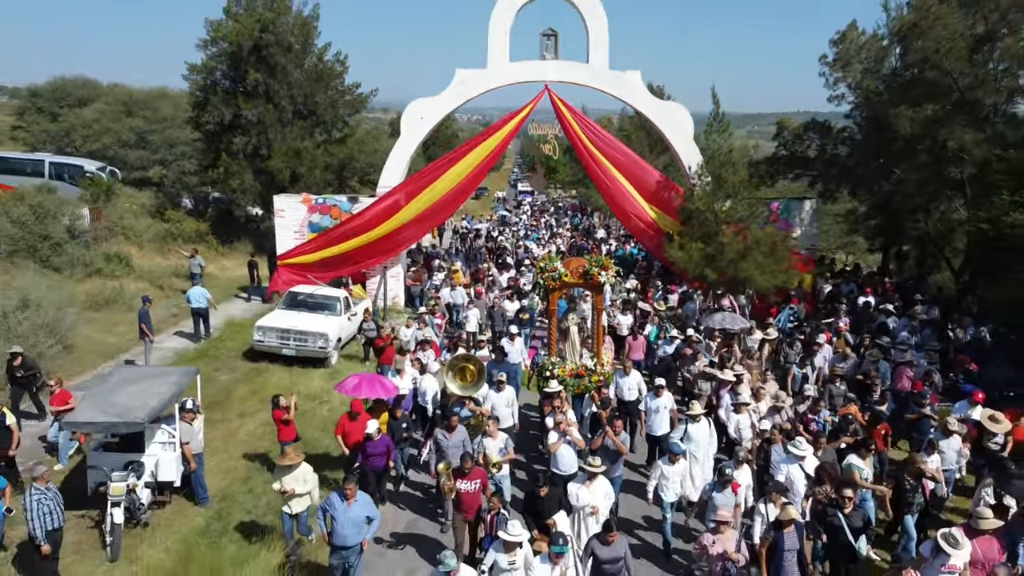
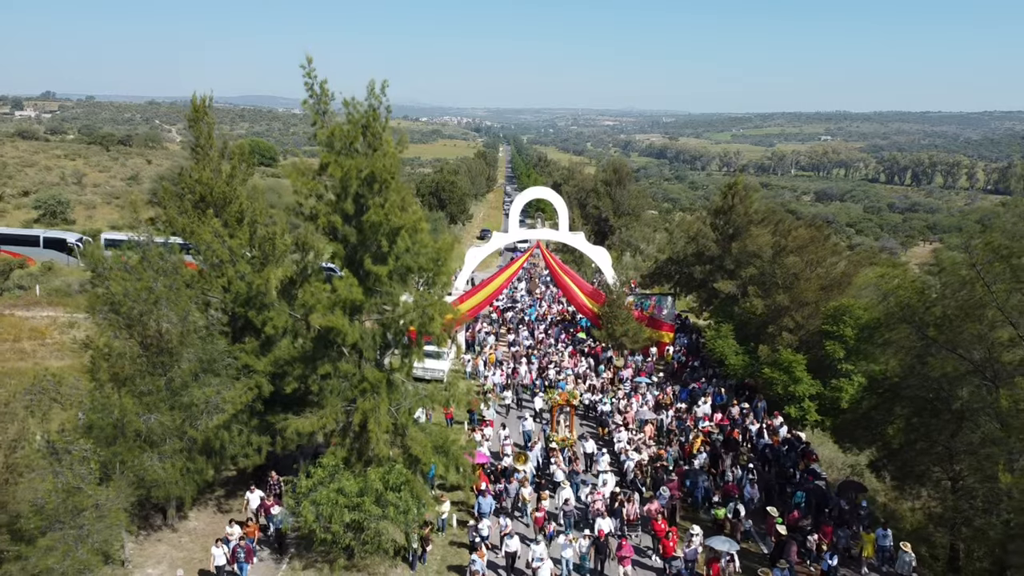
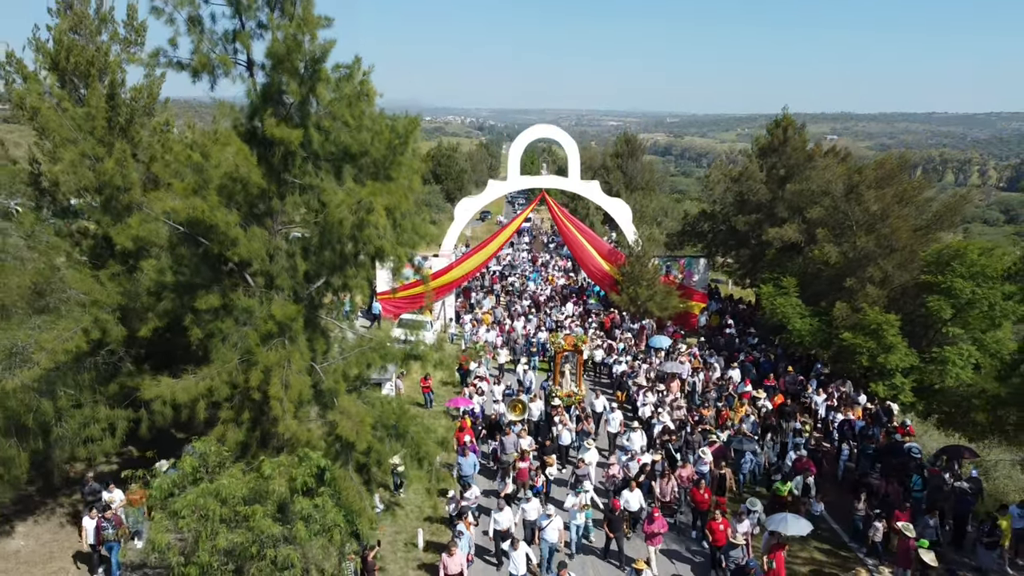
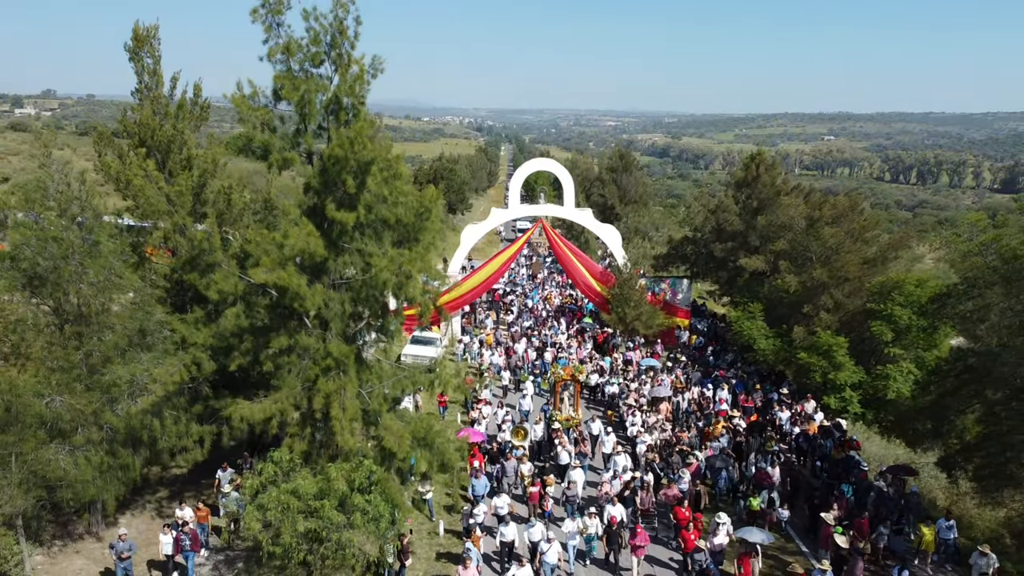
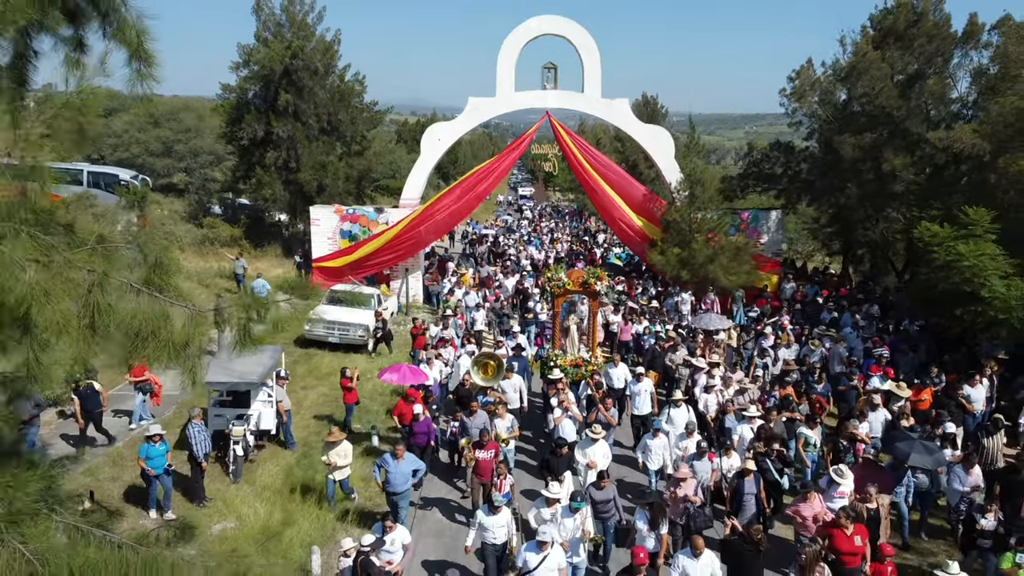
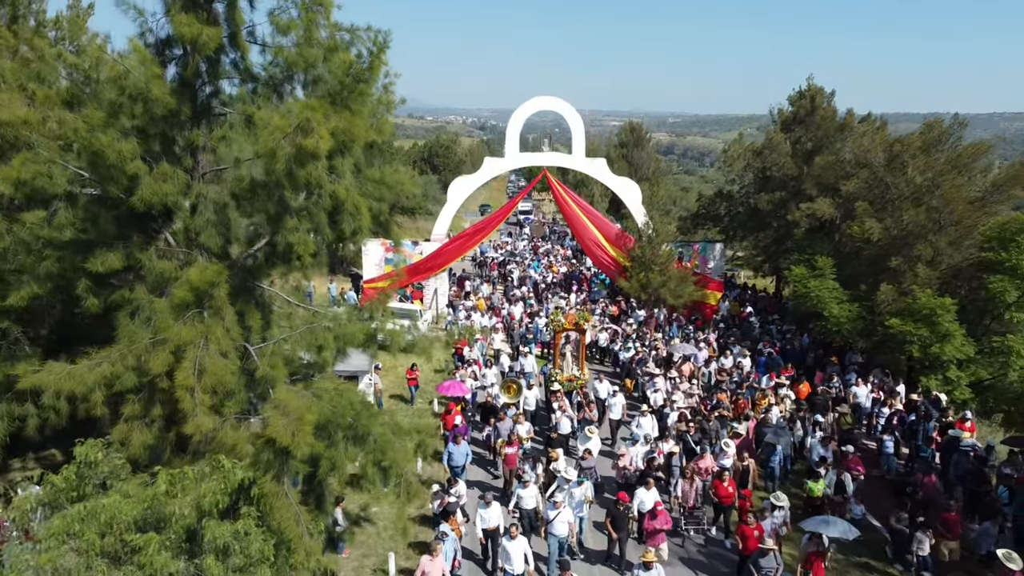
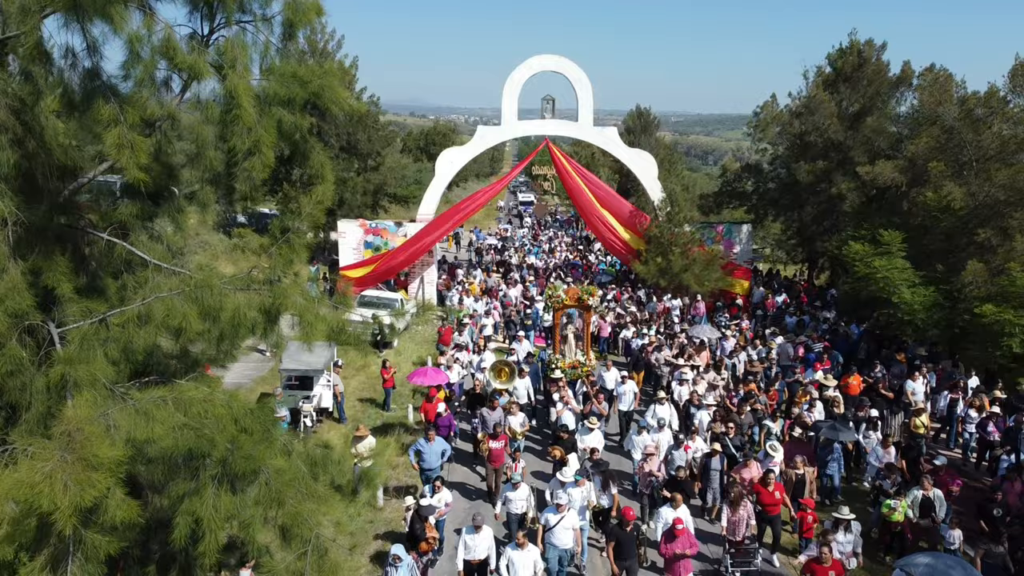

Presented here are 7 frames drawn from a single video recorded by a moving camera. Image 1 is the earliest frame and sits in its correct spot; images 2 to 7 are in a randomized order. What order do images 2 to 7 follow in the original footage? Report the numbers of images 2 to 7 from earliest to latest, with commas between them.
5, 7, 6, 3, 4, 2
